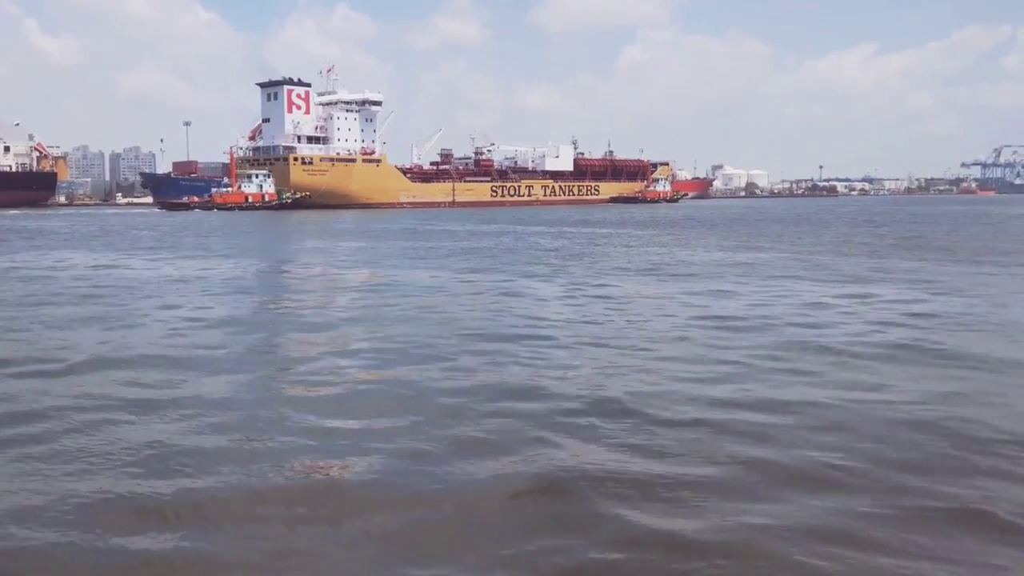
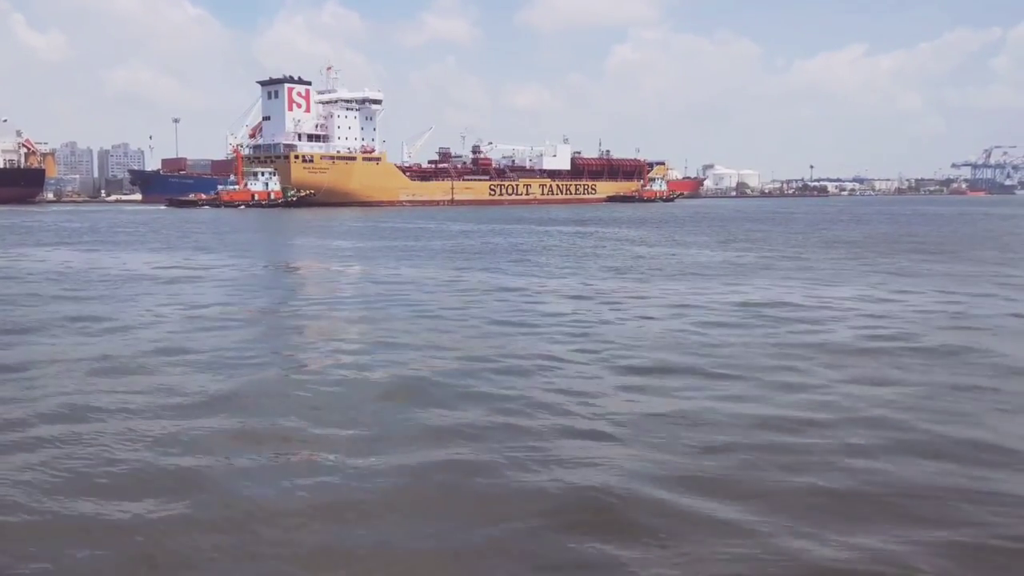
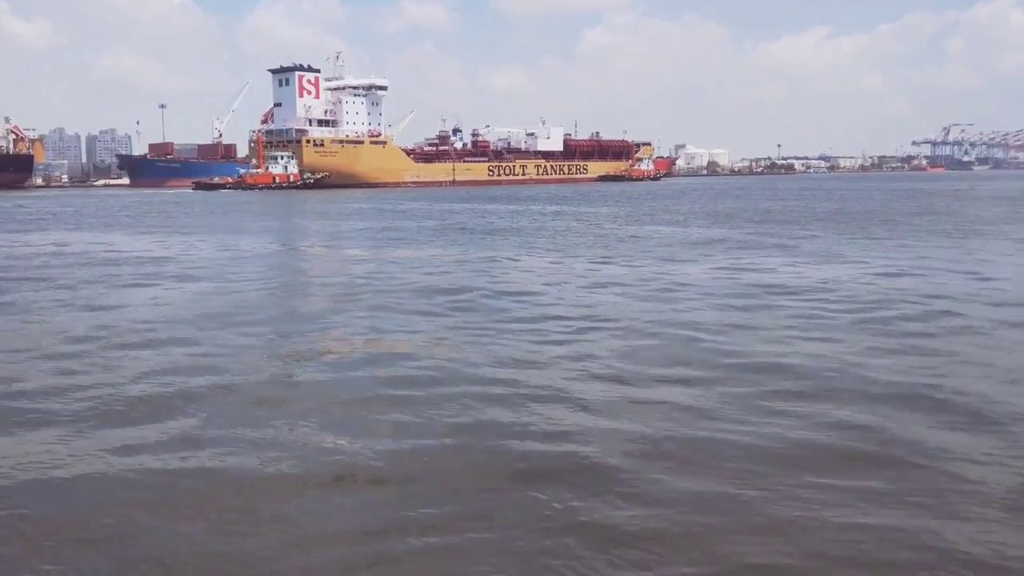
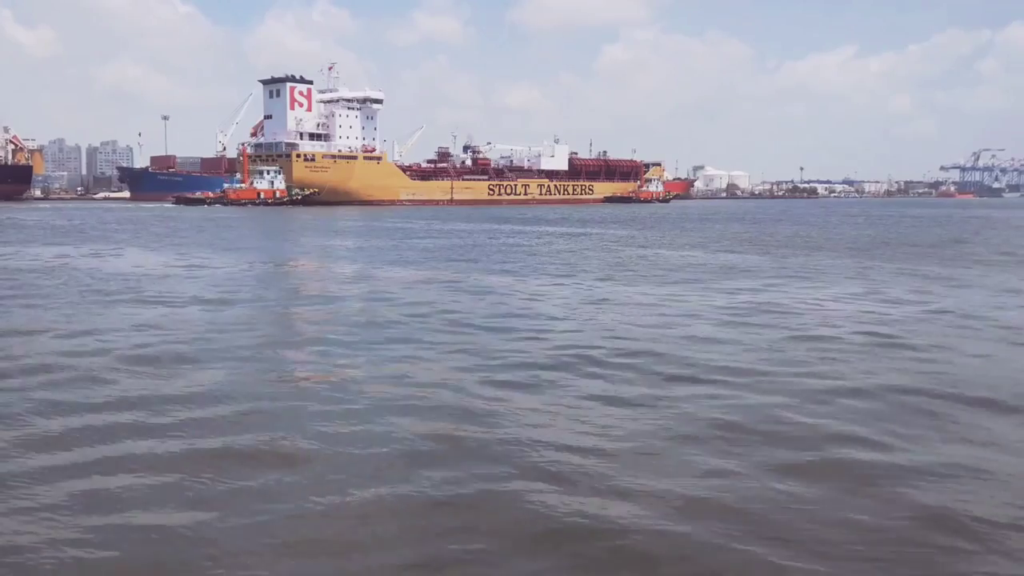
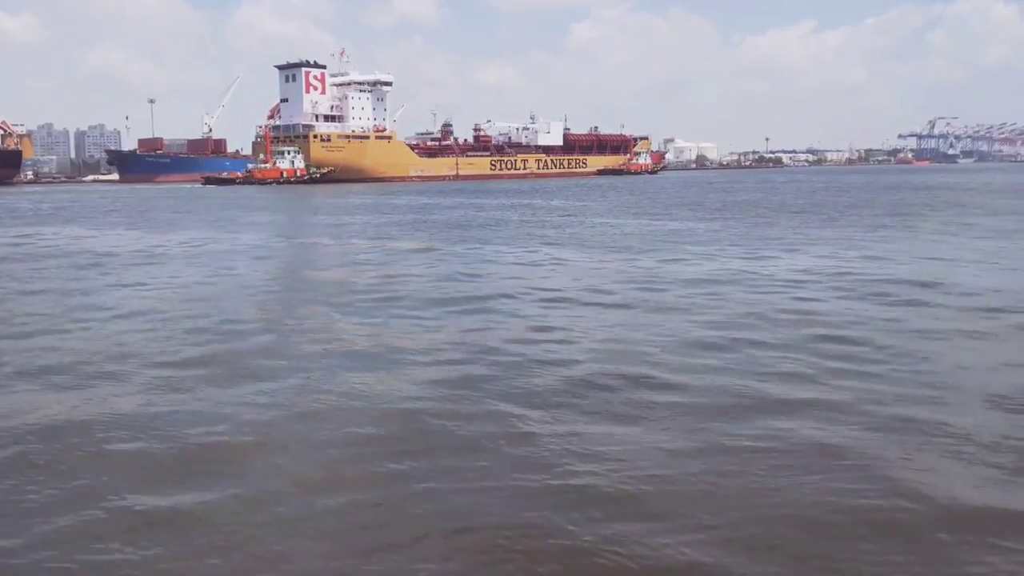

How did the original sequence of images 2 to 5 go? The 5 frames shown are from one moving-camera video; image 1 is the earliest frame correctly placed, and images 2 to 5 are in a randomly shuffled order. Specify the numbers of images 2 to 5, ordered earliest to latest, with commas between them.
2, 4, 3, 5
